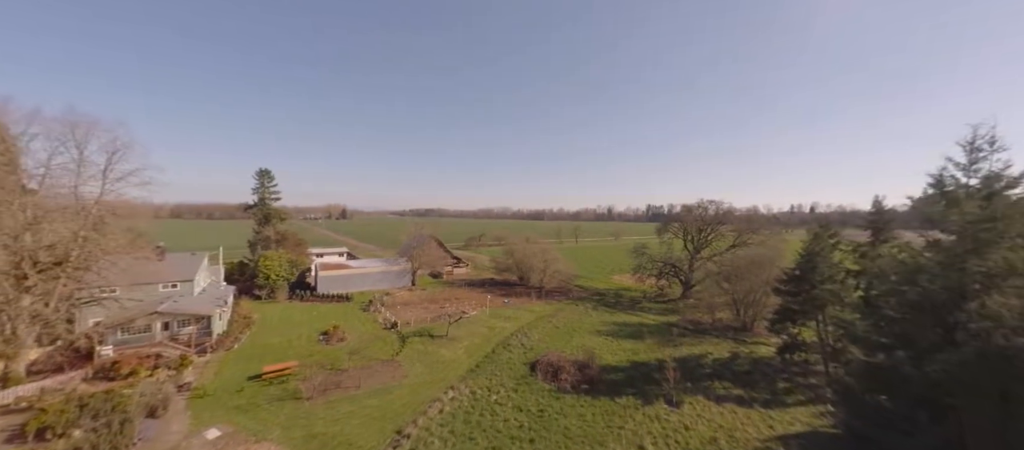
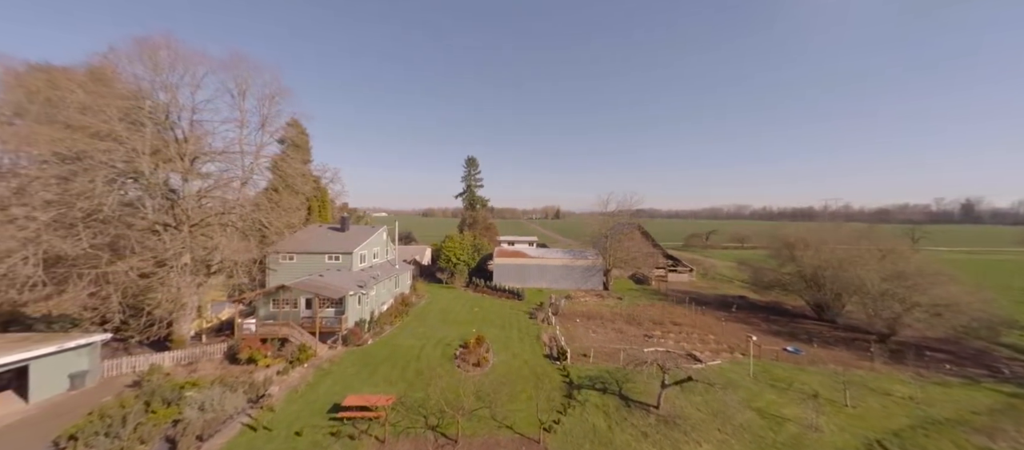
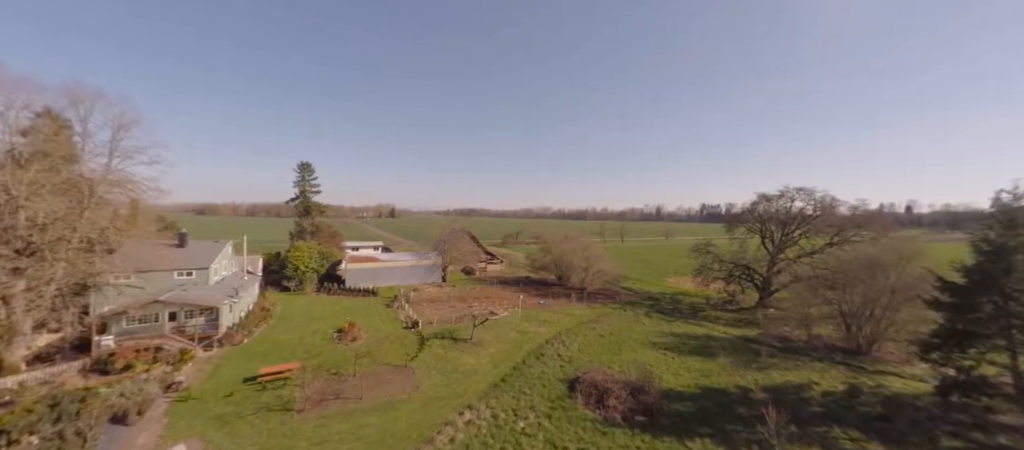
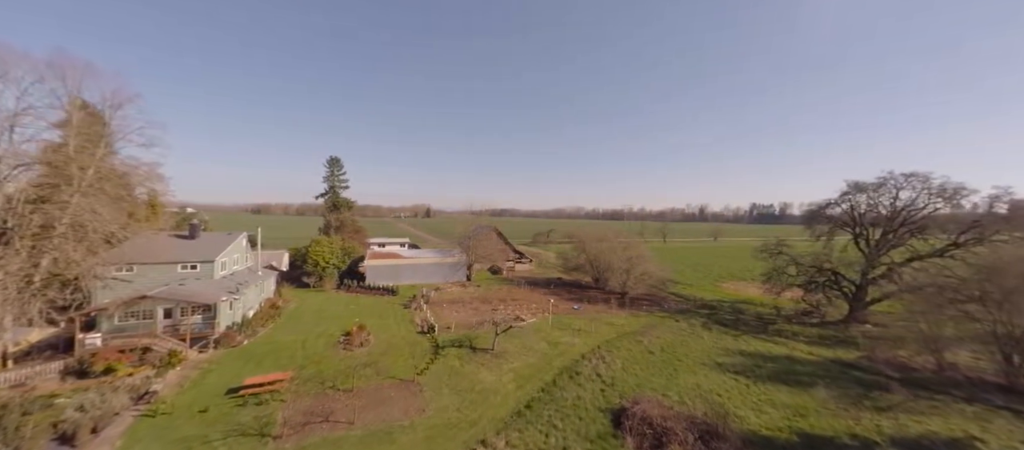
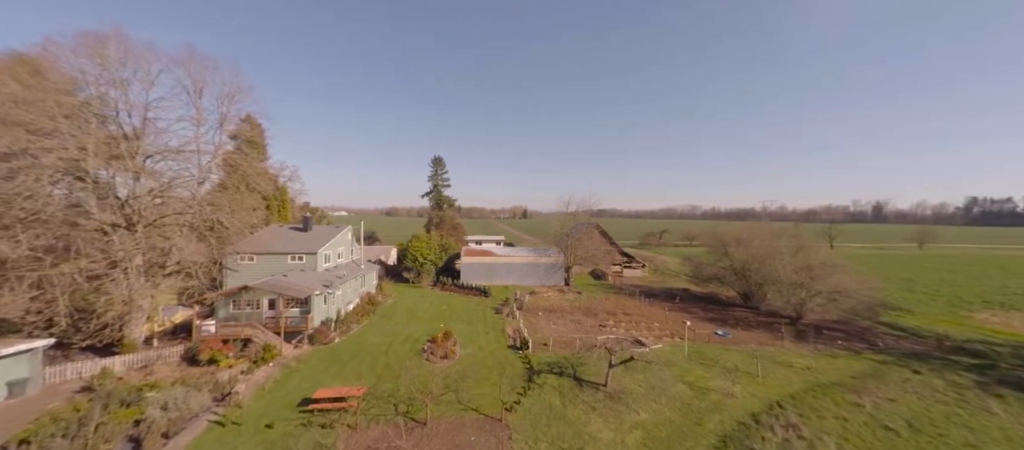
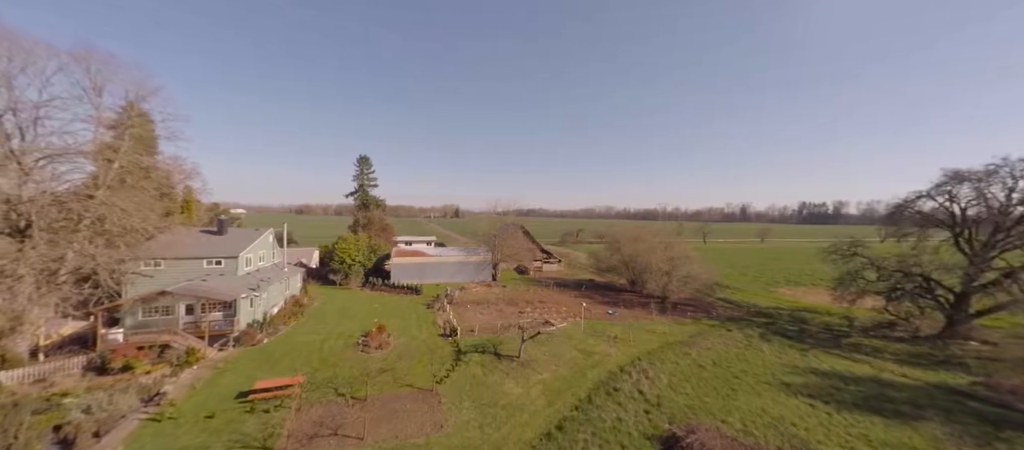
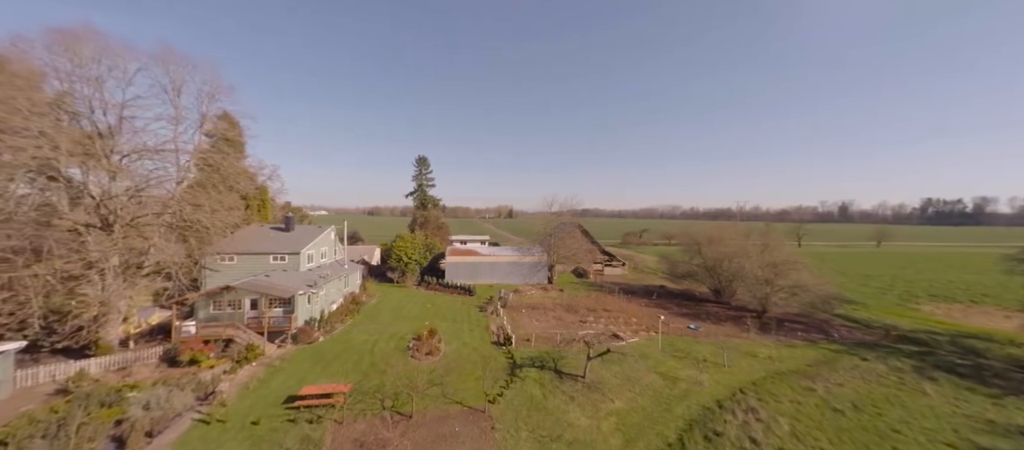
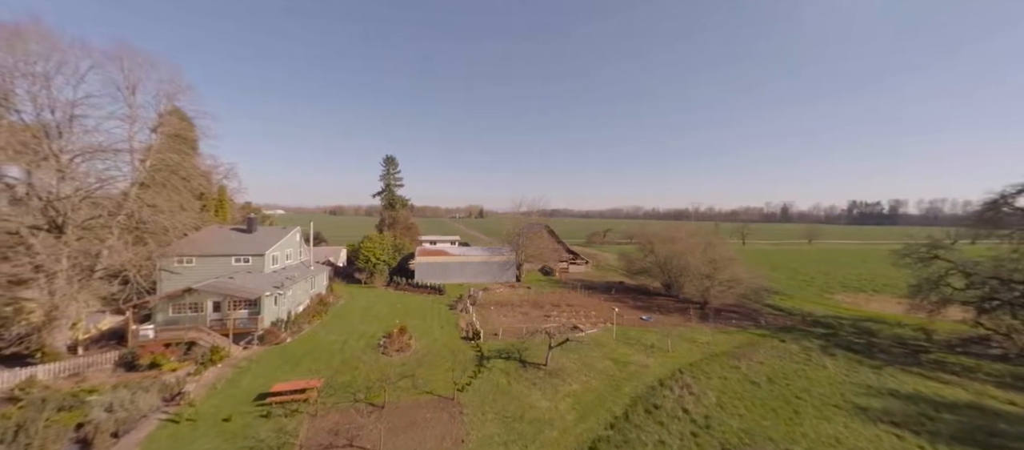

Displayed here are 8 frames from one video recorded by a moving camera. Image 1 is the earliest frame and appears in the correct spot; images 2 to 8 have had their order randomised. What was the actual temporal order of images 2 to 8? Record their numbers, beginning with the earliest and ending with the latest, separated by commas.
3, 4, 6, 8, 7, 5, 2
